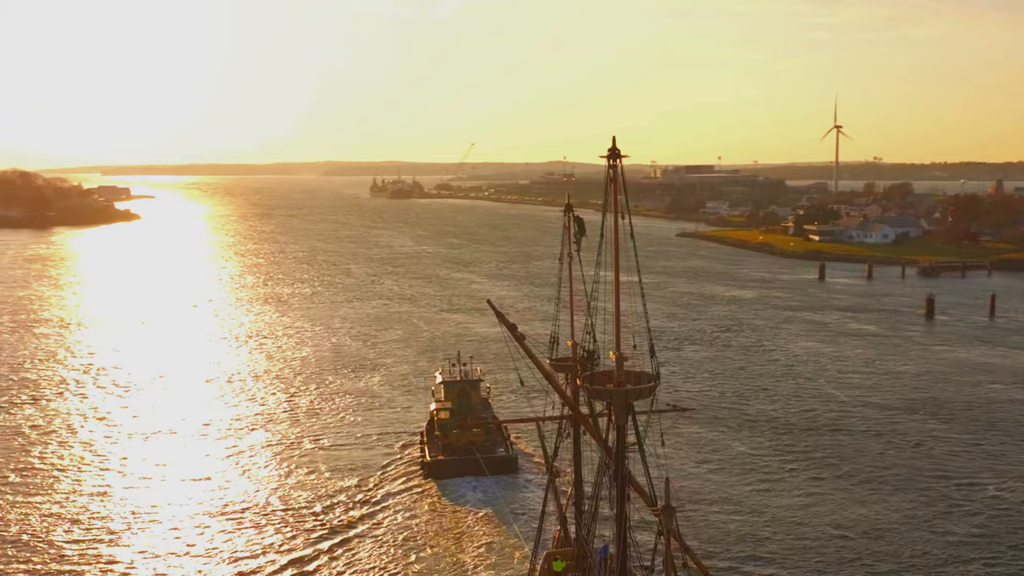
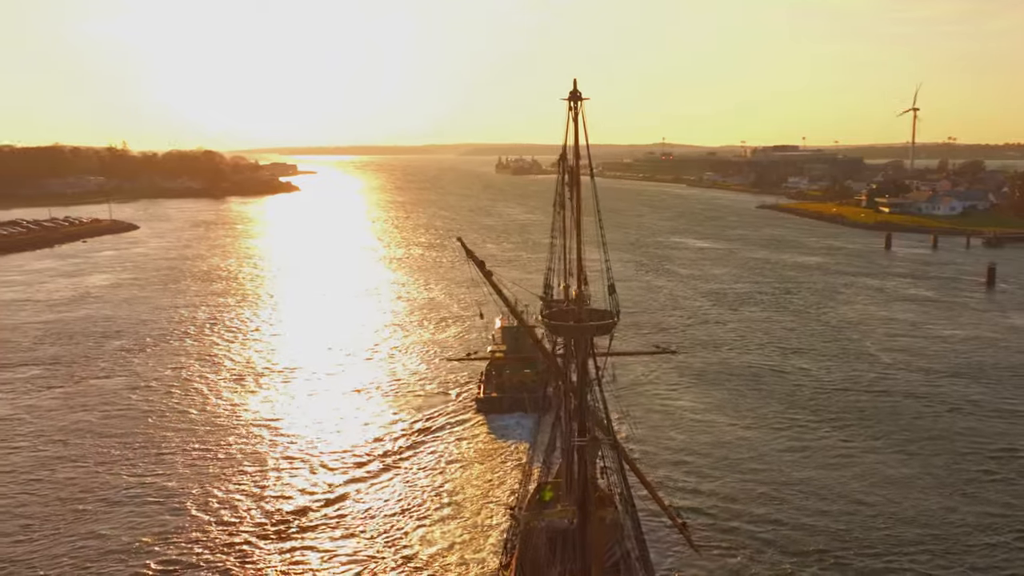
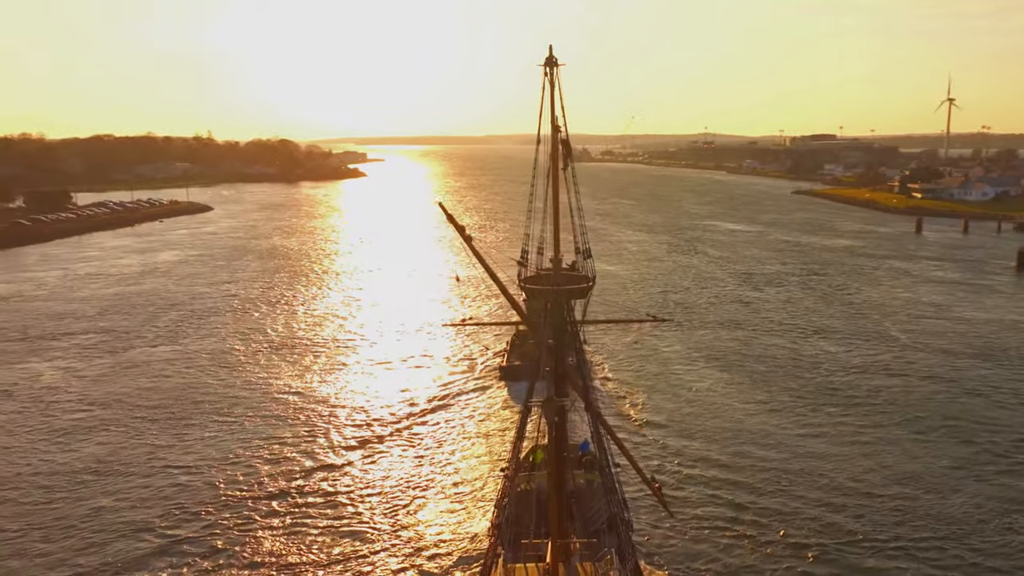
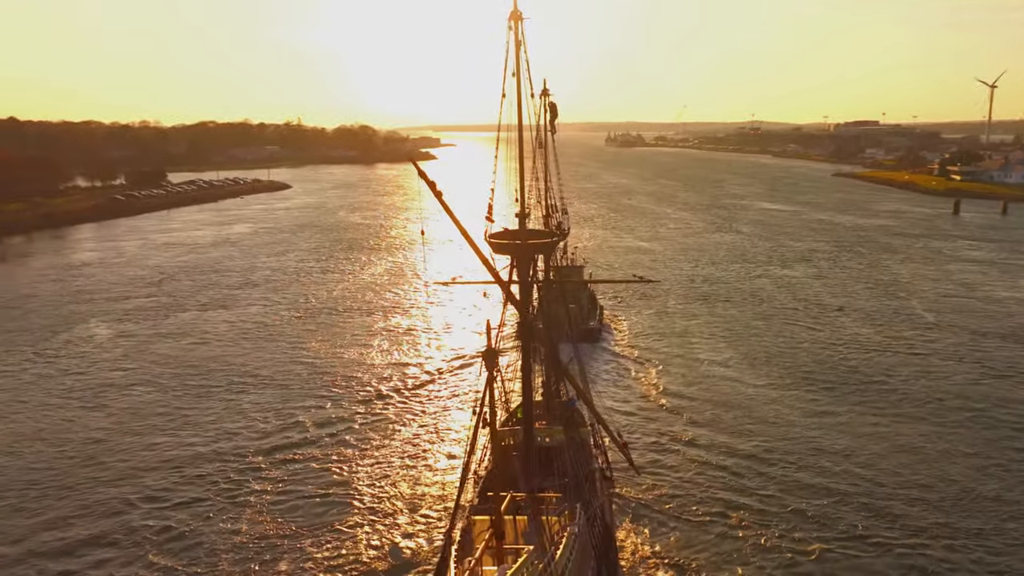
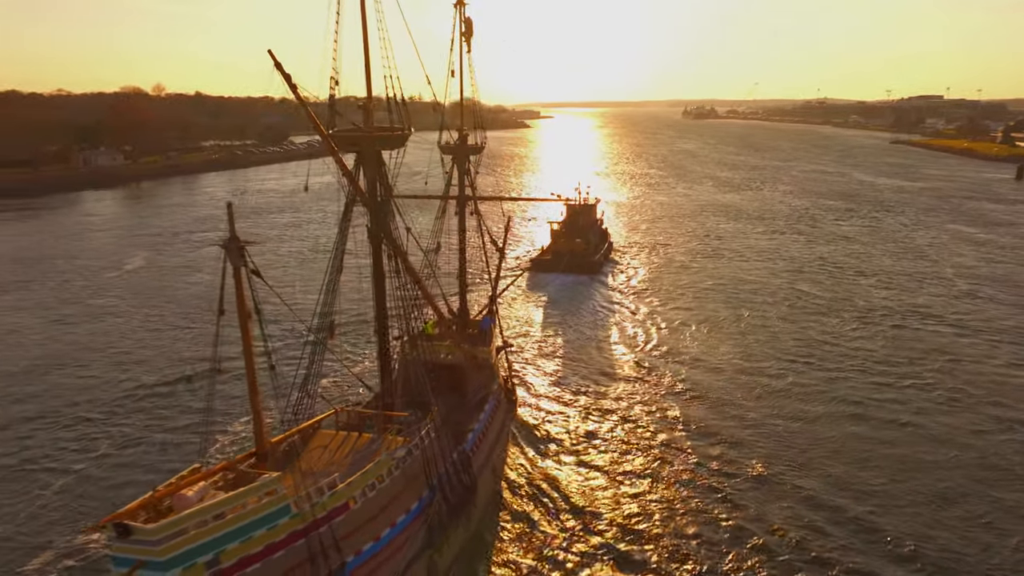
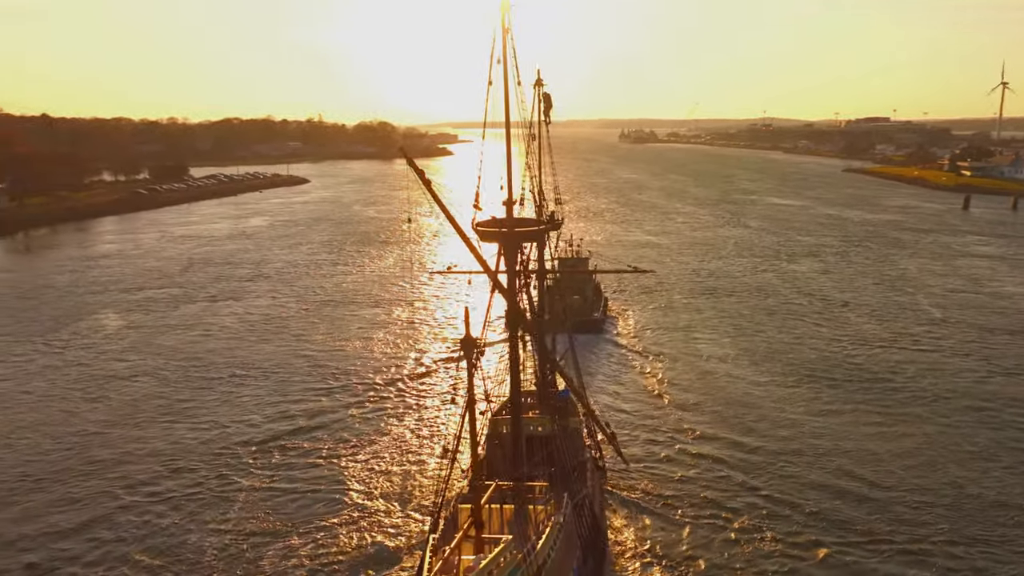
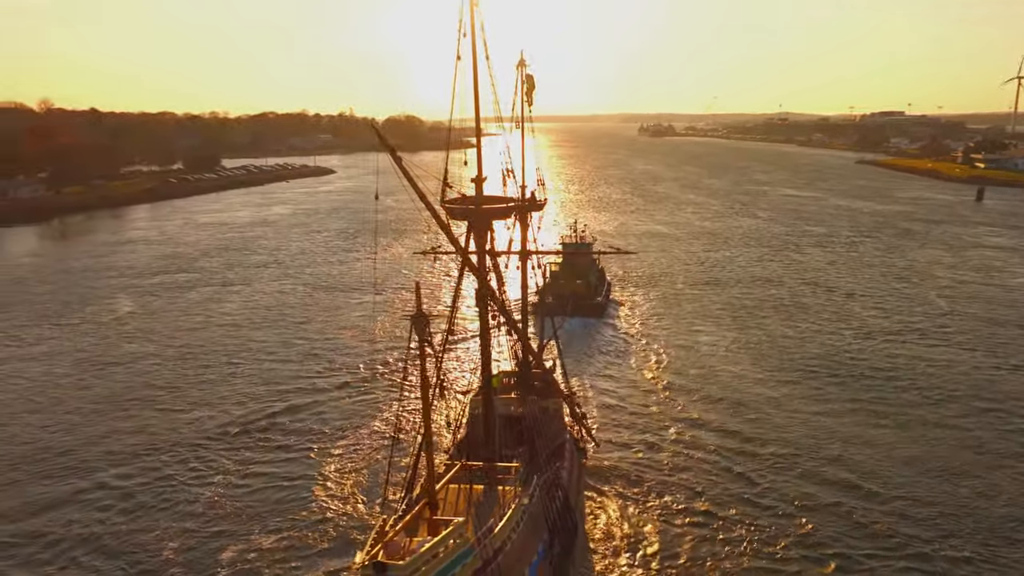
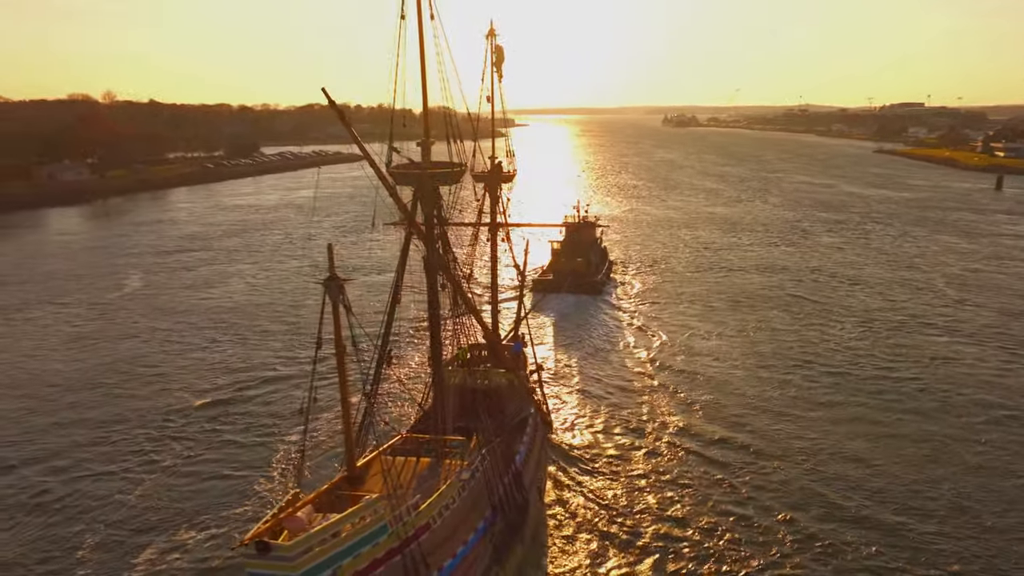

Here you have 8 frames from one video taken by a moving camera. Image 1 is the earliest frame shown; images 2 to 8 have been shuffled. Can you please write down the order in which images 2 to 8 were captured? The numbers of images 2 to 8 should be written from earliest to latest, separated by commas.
2, 3, 4, 6, 7, 8, 5
